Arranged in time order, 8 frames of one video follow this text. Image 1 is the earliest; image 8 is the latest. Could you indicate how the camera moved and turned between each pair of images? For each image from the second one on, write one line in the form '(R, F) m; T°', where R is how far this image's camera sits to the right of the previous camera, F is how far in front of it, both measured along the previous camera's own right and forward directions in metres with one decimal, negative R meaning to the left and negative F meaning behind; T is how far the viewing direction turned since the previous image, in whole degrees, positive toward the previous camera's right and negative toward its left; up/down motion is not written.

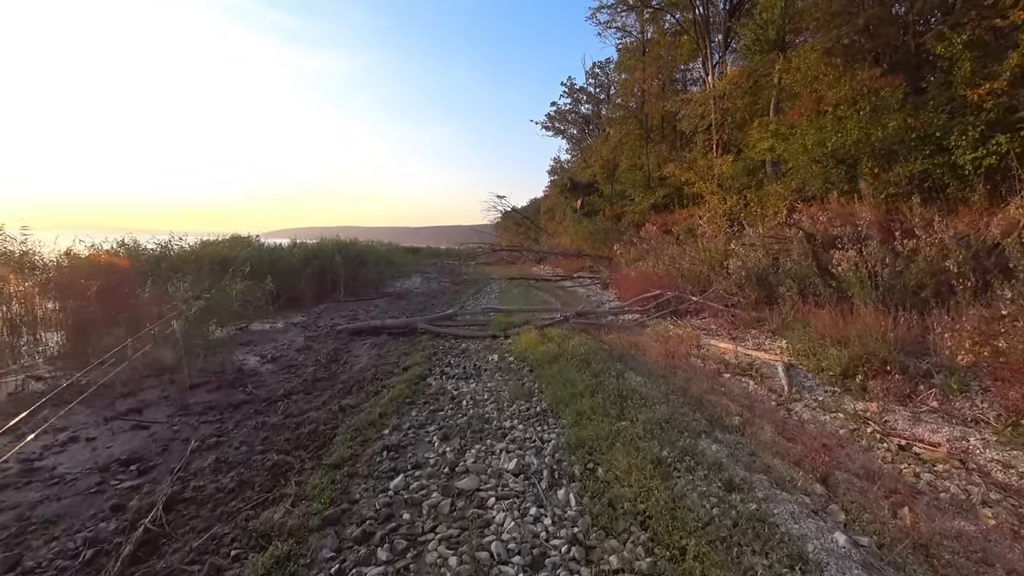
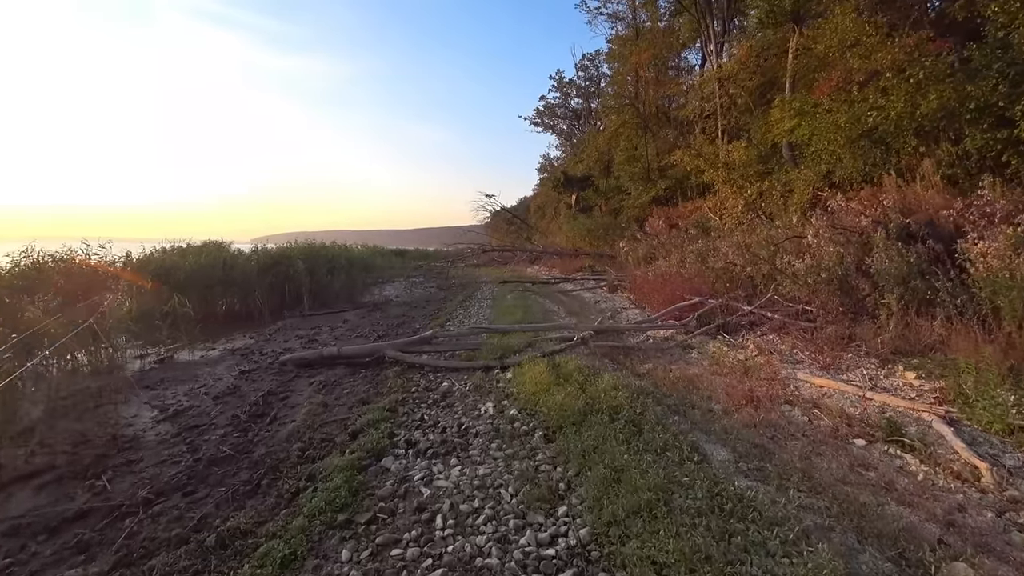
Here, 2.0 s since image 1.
(-0.1, +3.5) m; +1°
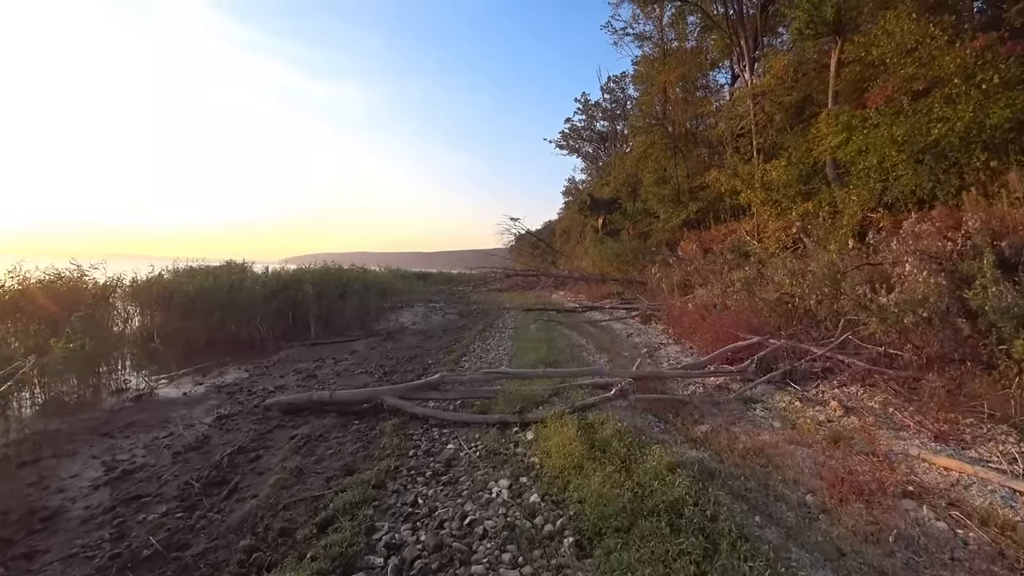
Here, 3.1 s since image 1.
(0.0, +1.7) m; -2°
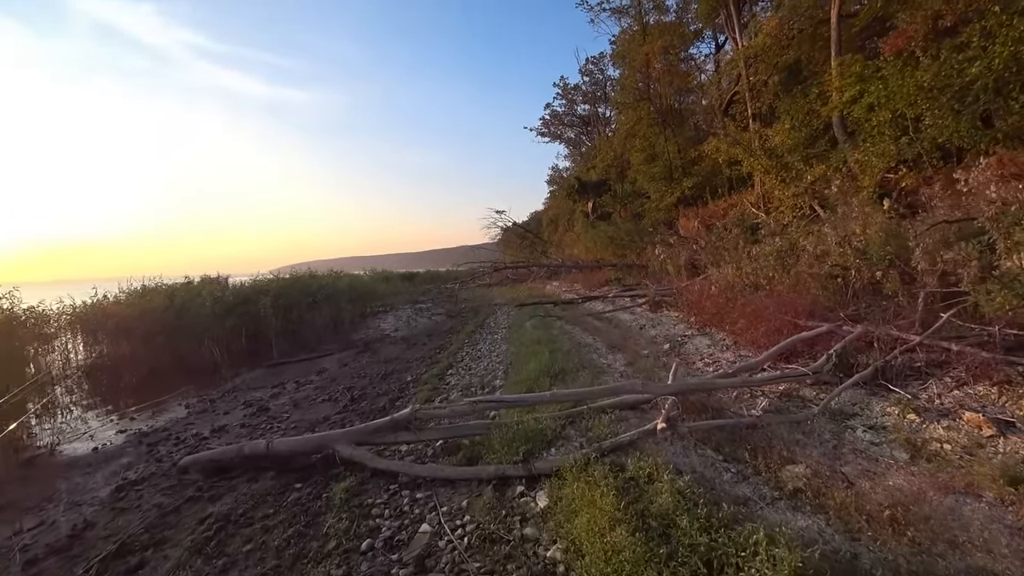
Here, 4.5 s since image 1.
(0.0, +2.4) m; +1°
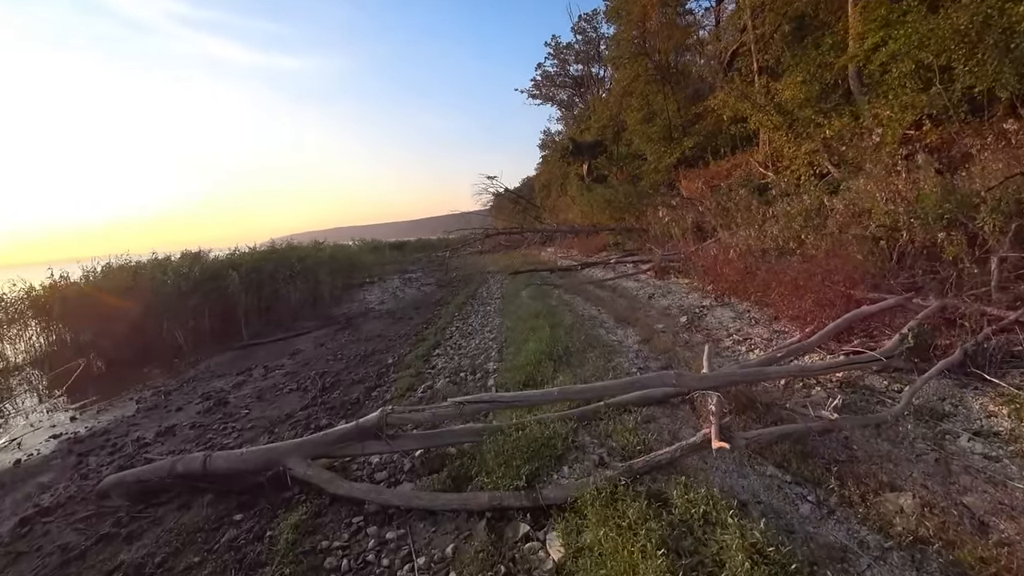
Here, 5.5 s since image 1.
(0.0, +1.5) m; +1°
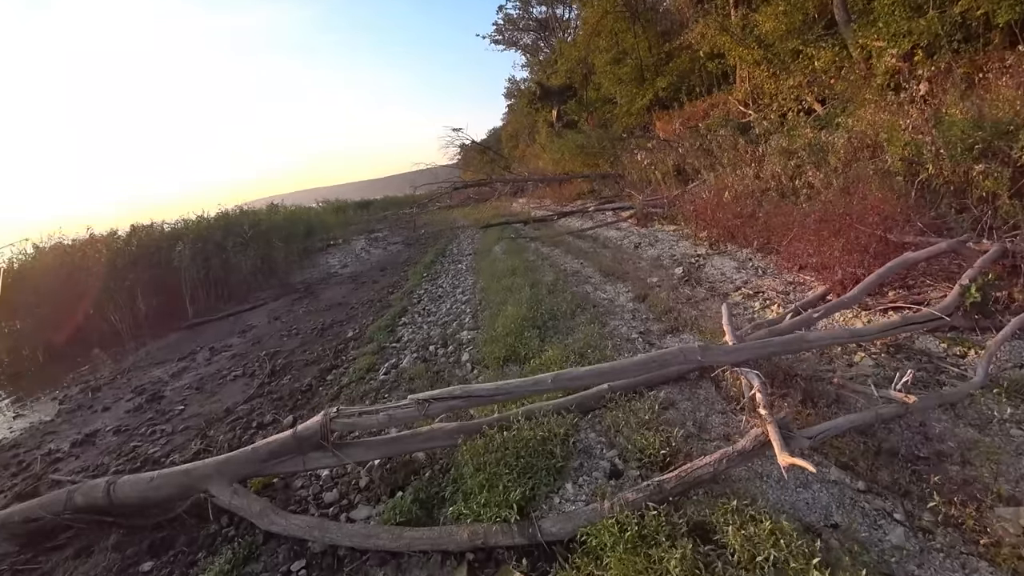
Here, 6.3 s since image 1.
(0.0, +1.2) m; +2°
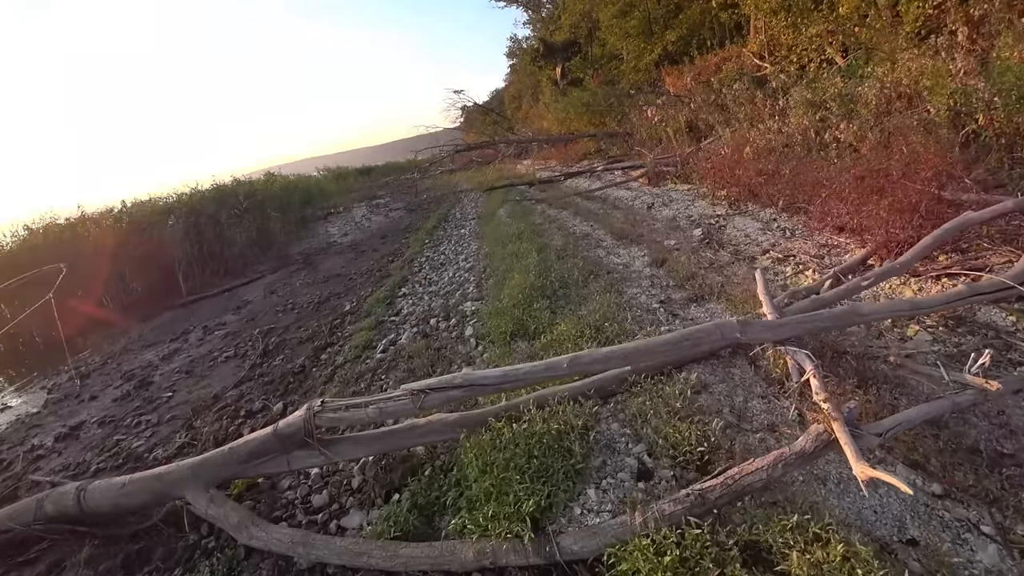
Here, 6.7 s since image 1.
(0.0, +0.6) m; -1°
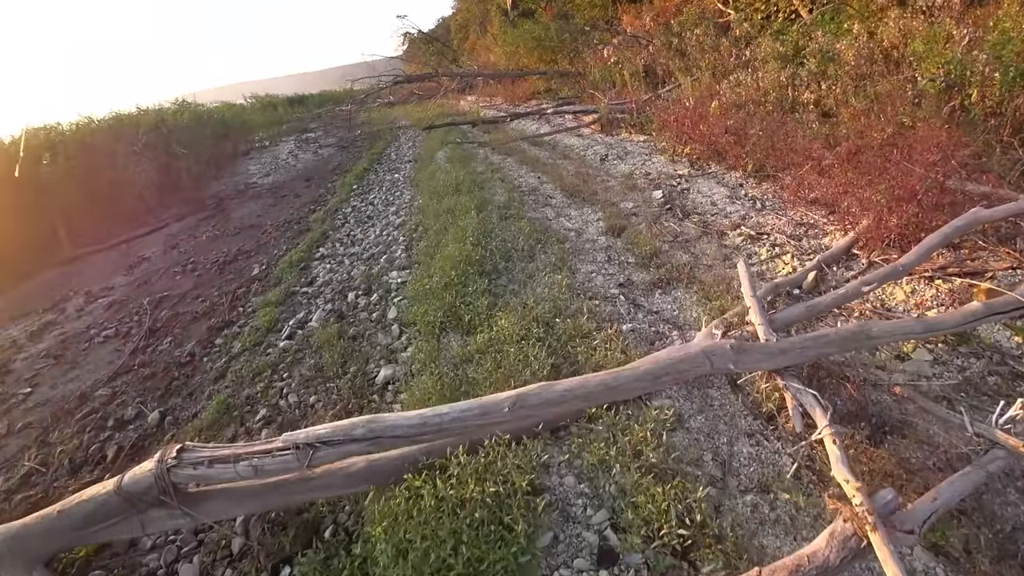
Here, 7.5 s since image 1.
(+0.1, +0.9) m; +5°
